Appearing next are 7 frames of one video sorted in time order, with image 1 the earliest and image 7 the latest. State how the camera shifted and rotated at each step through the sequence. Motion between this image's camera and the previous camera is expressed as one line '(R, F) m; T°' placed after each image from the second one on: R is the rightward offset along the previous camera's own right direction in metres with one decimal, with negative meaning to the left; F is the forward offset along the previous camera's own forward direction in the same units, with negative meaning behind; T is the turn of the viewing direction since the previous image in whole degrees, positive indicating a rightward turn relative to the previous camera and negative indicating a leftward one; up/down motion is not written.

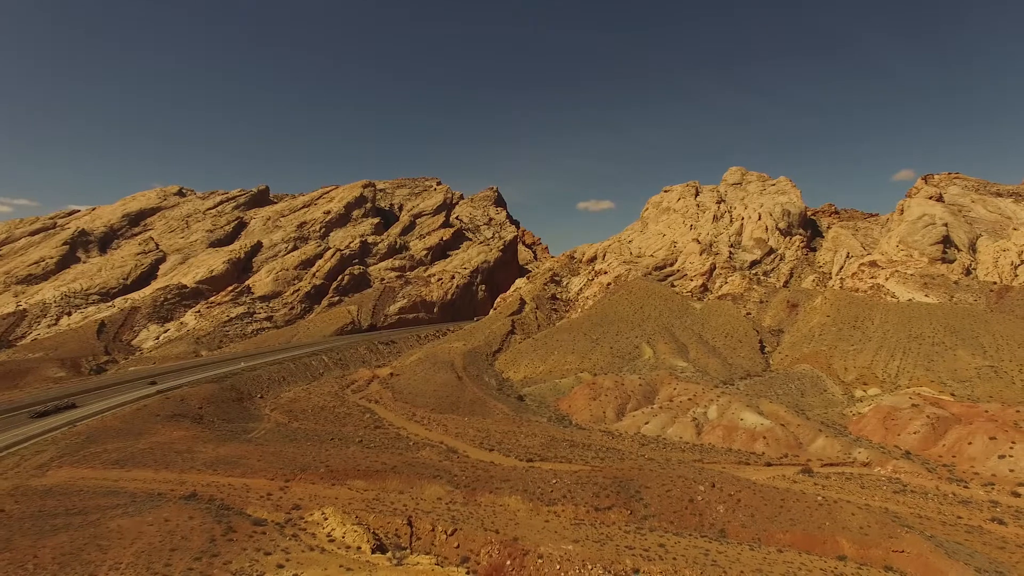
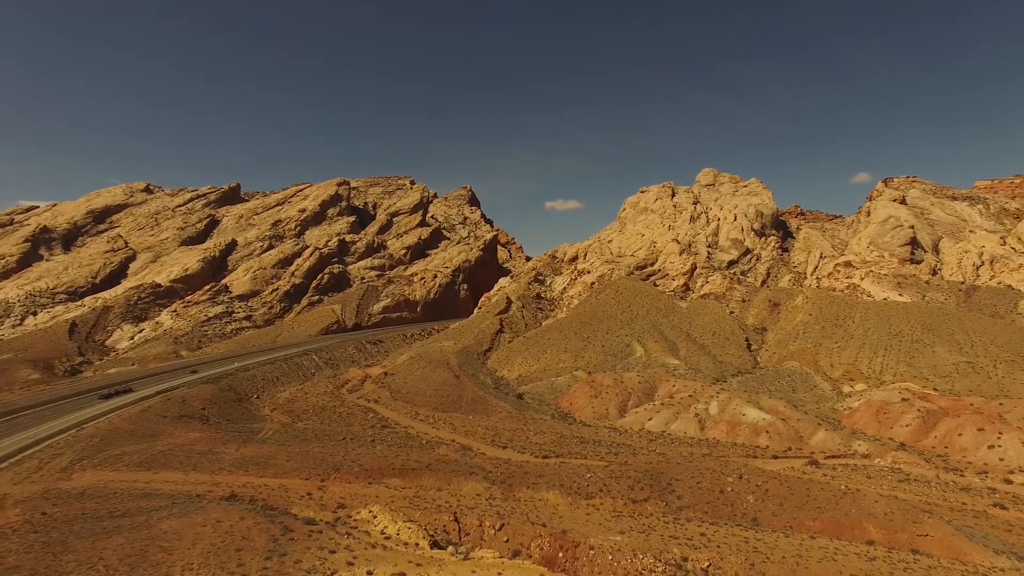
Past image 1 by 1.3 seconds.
(-2.0, -0.2) m; +3°
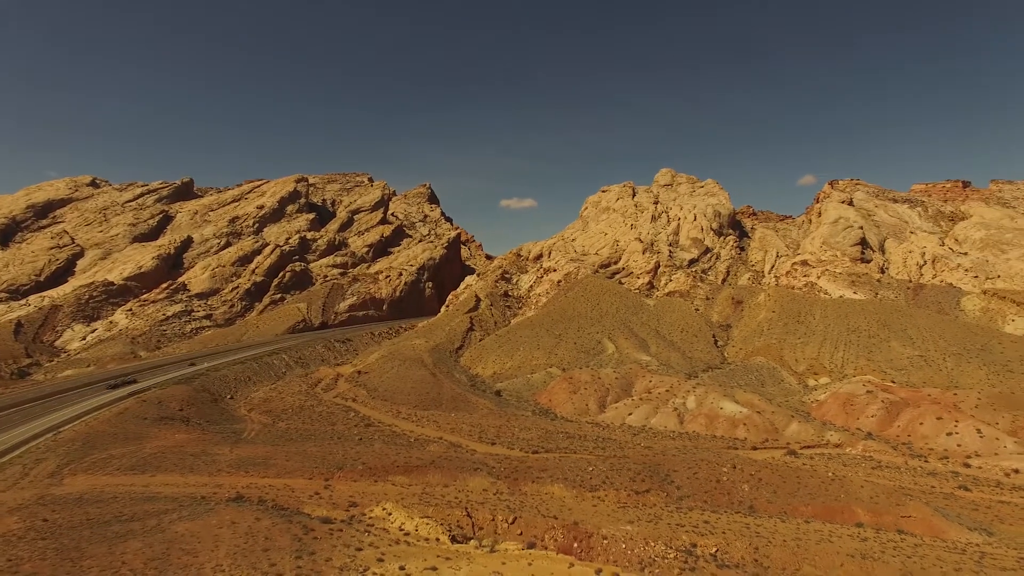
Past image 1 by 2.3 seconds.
(-1.4, -0.2) m; +4°
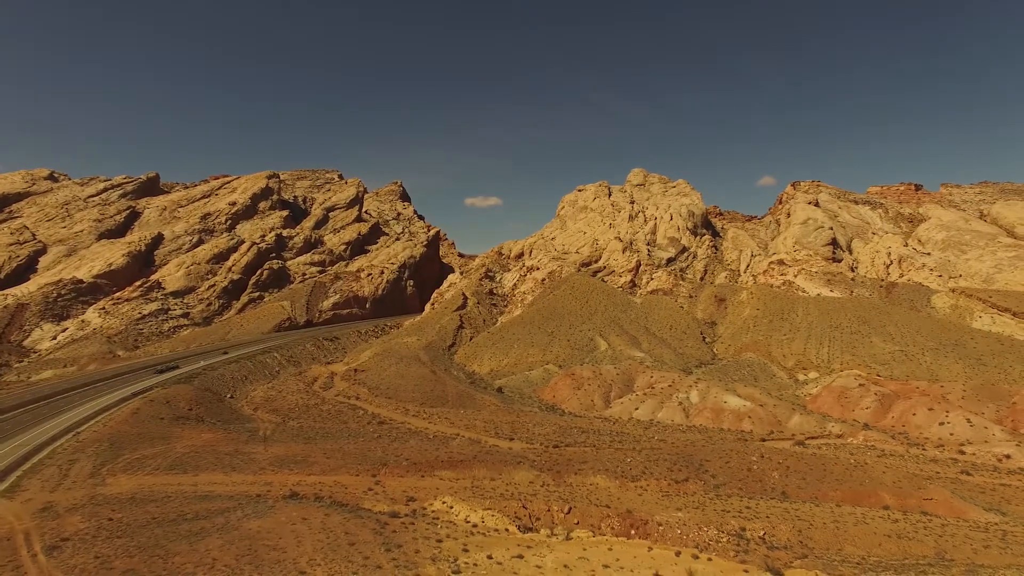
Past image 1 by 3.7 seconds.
(-2.4, -0.3) m; +3°
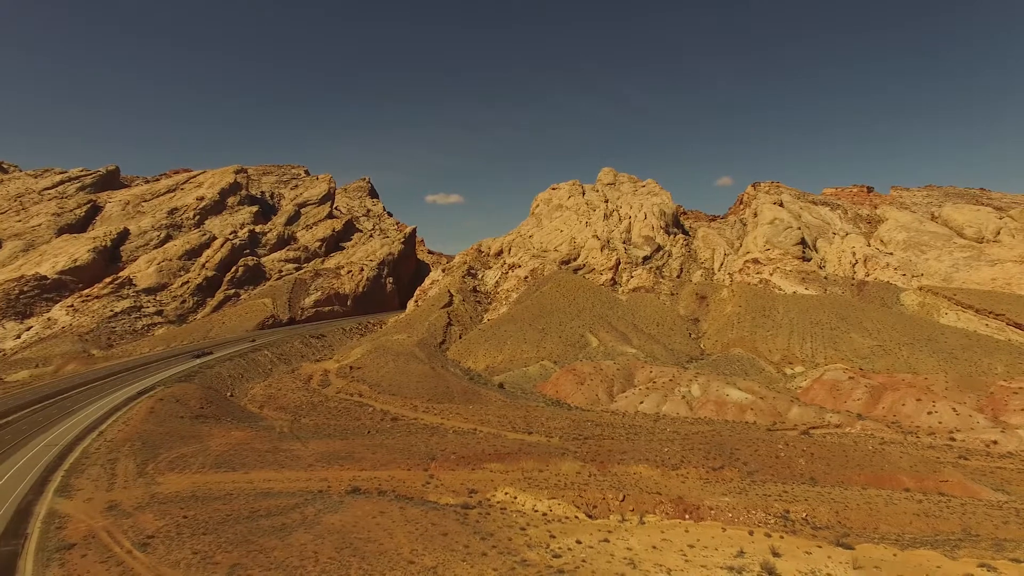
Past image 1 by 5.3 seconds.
(-2.7, -0.4) m; +3°
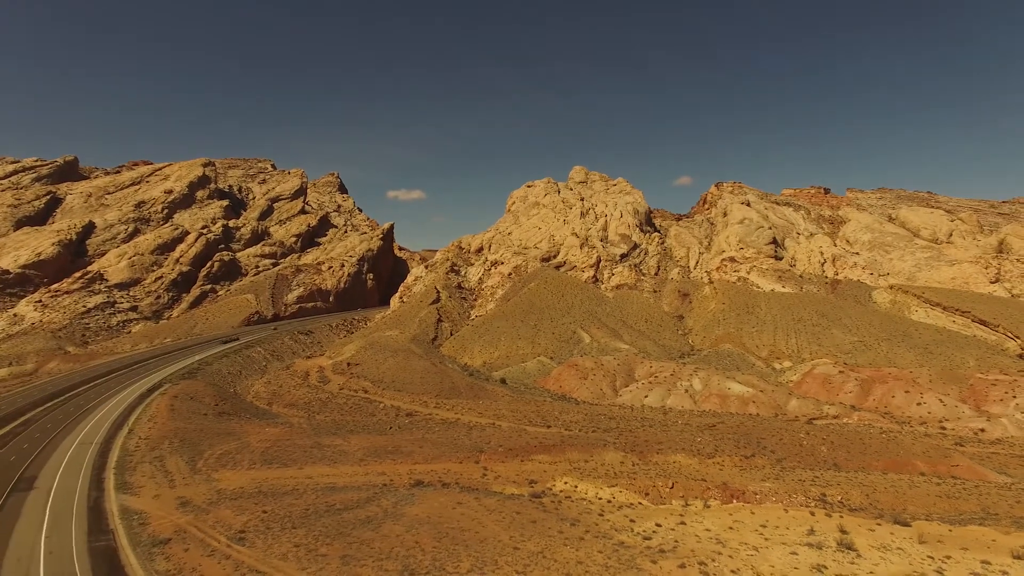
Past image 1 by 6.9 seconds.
(-2.7, -0.4) m; +3°
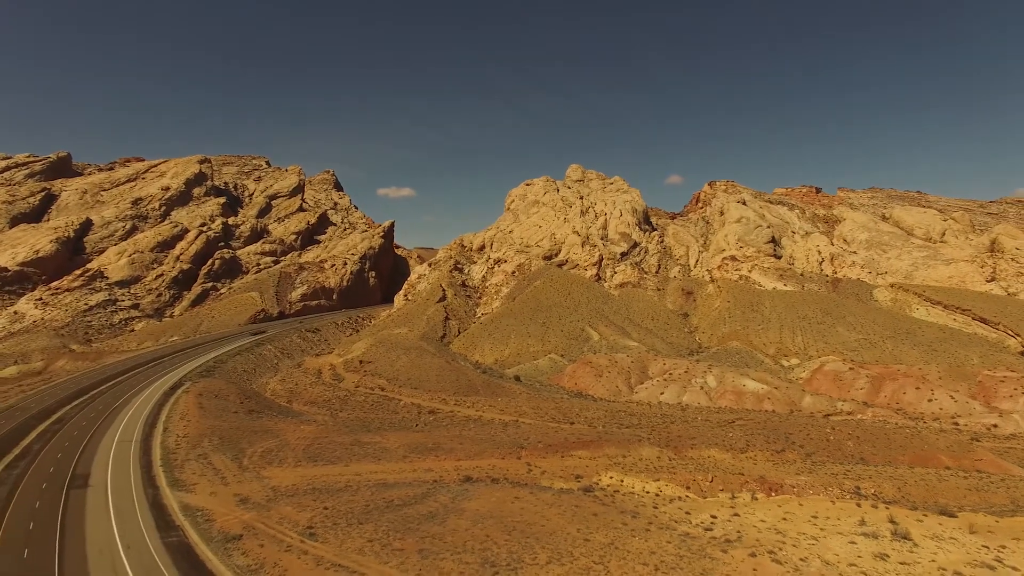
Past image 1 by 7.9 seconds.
(-1.7, -0.3) m; +1°
